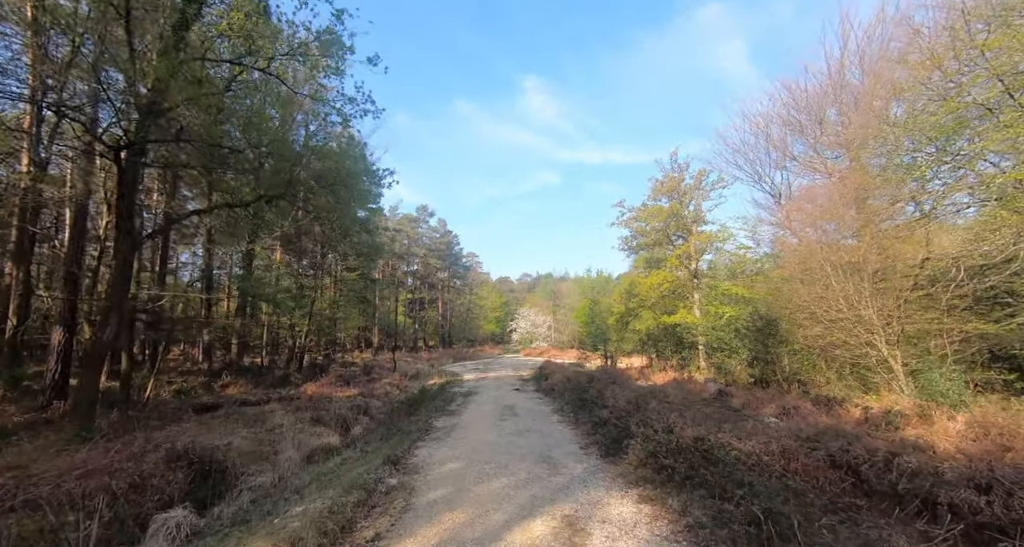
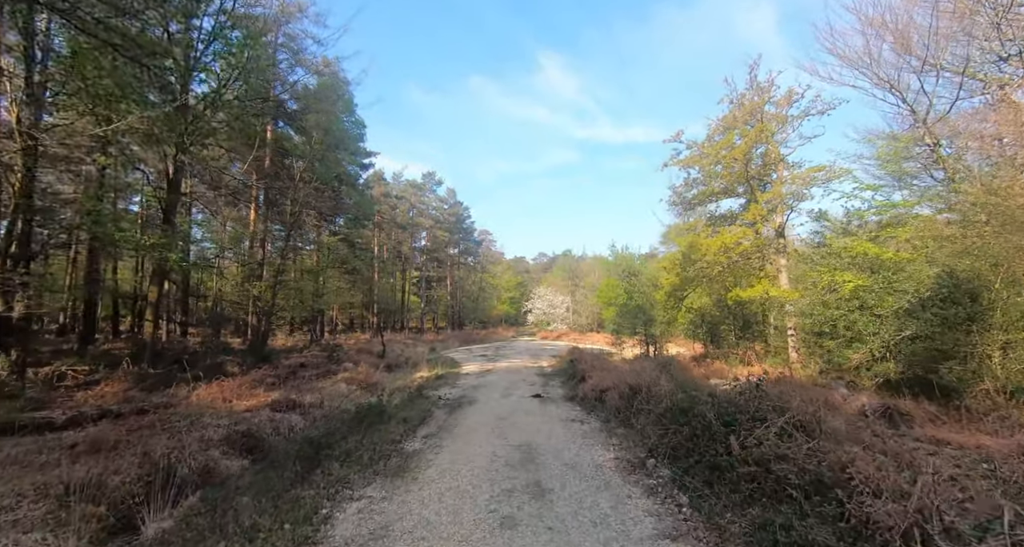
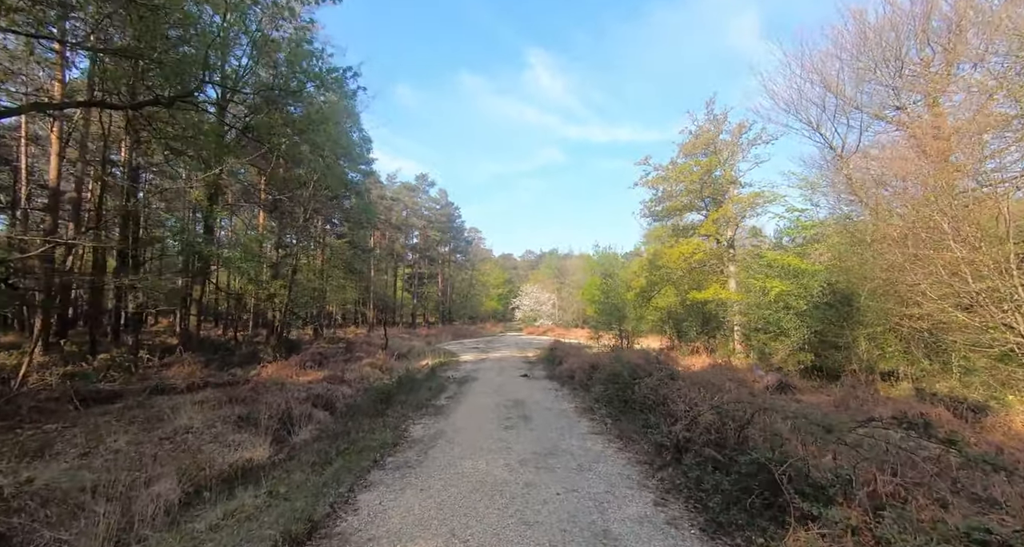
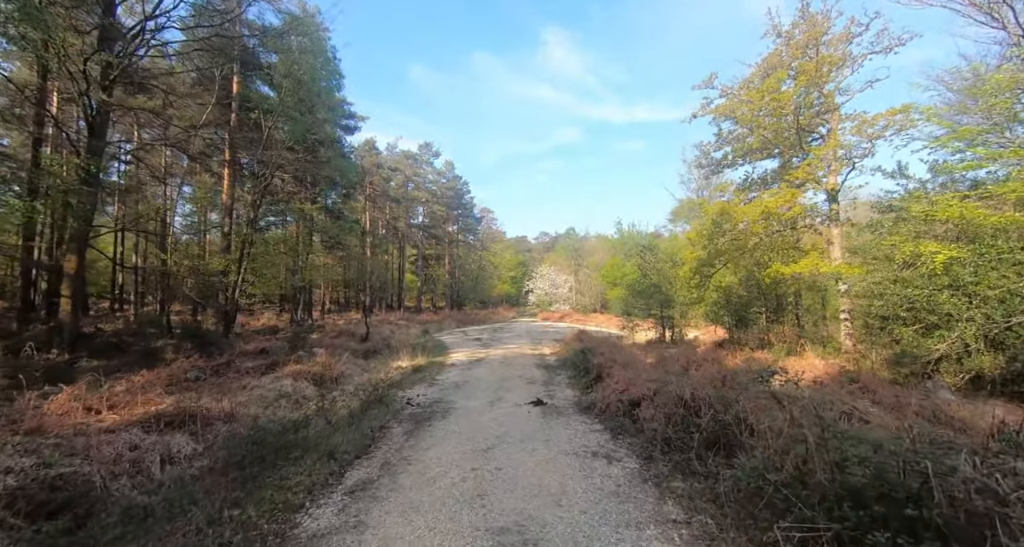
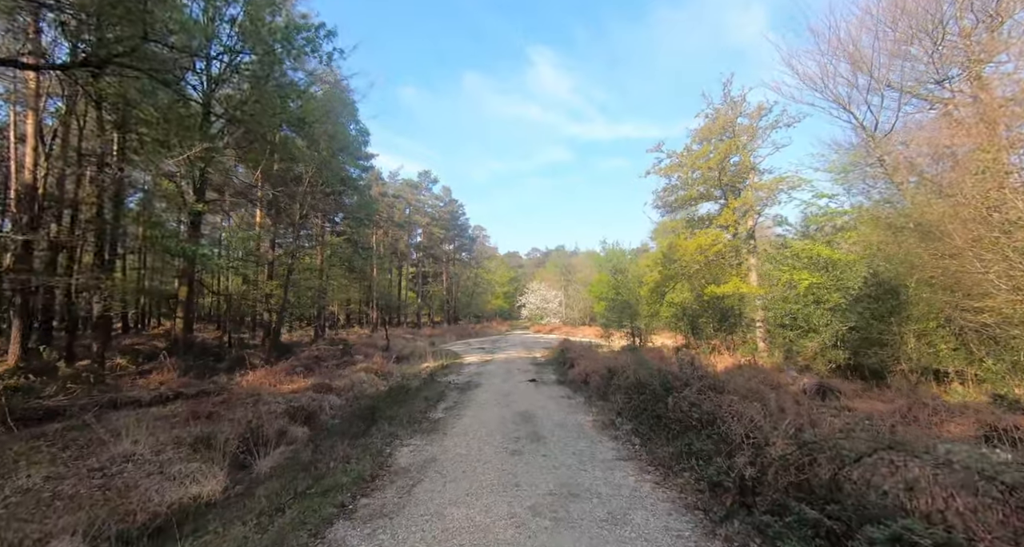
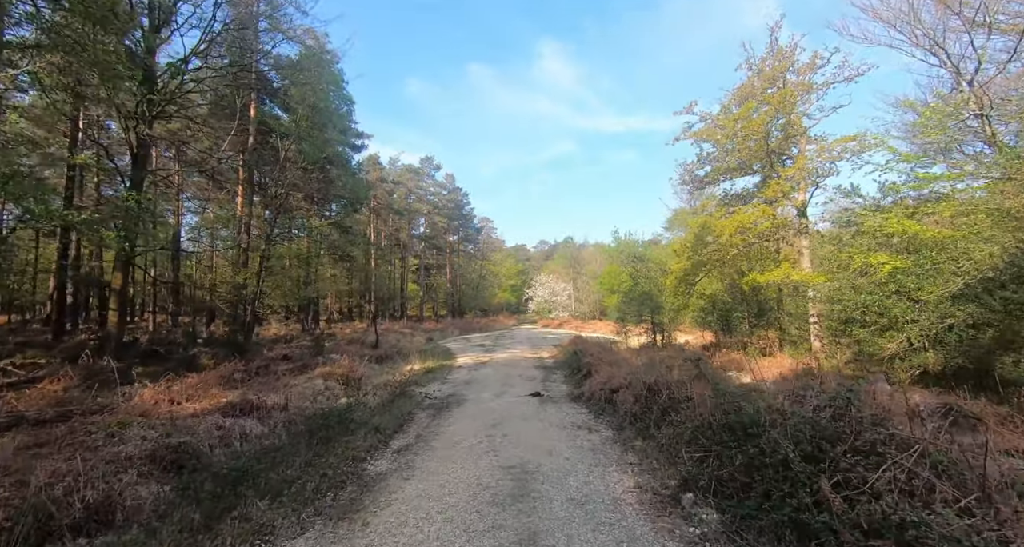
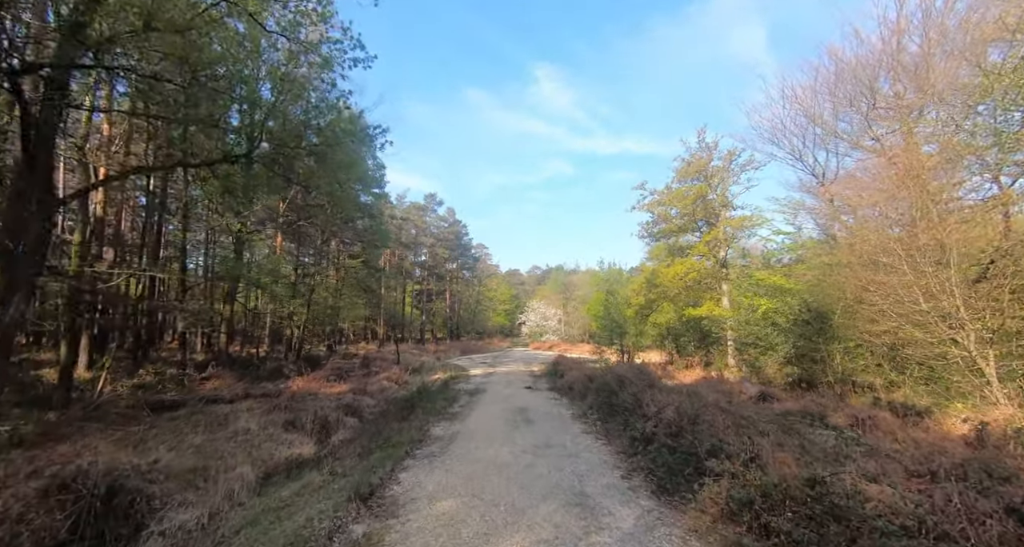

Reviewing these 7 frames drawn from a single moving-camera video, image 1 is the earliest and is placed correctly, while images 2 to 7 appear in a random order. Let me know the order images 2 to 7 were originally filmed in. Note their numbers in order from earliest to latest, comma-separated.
7, 3, 5, 2, 6, 4
